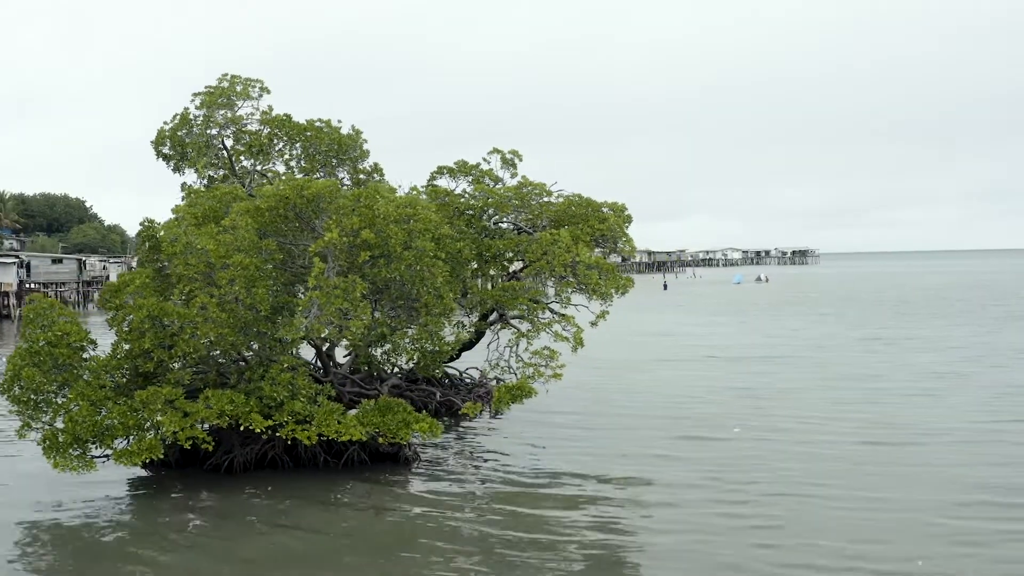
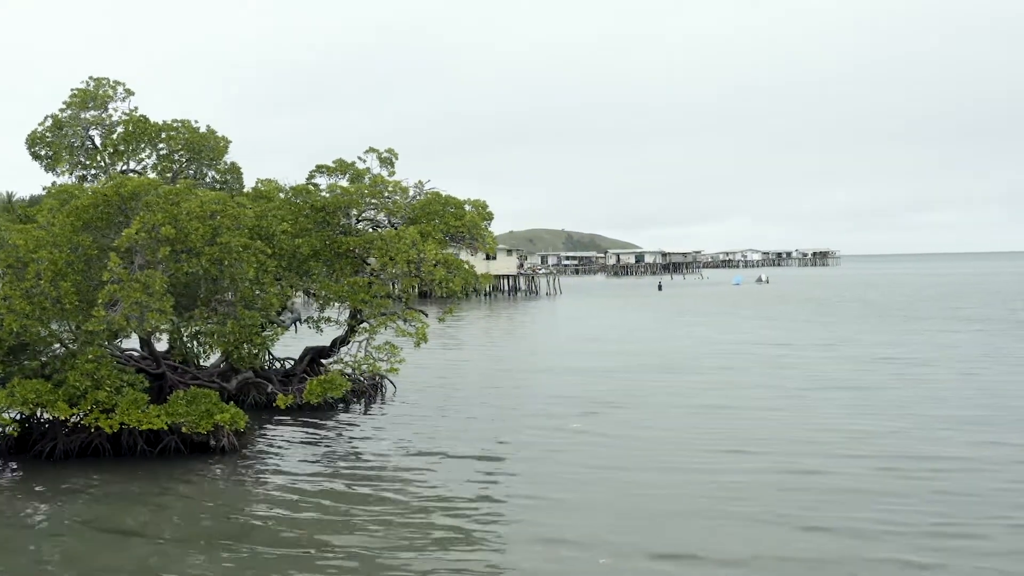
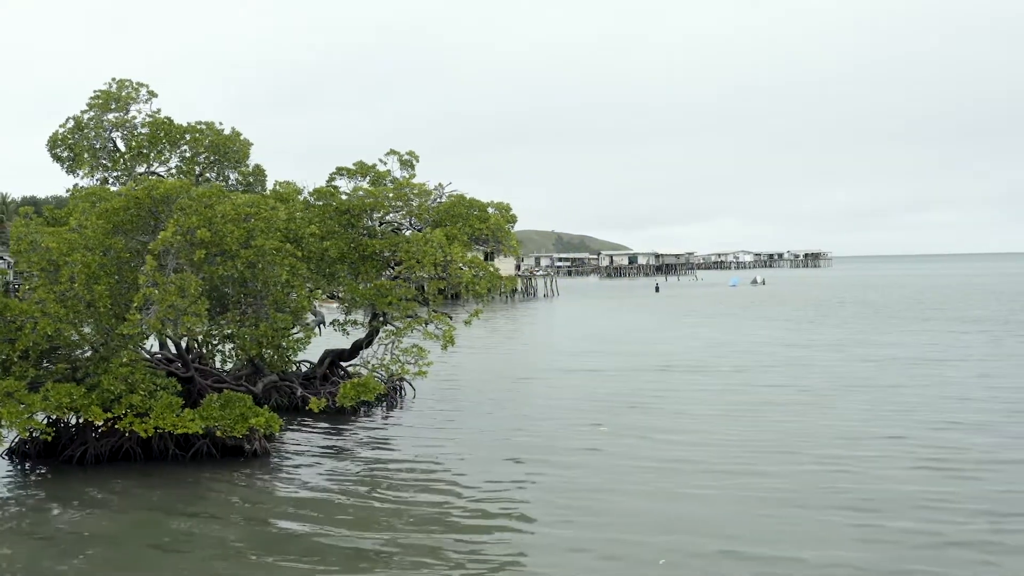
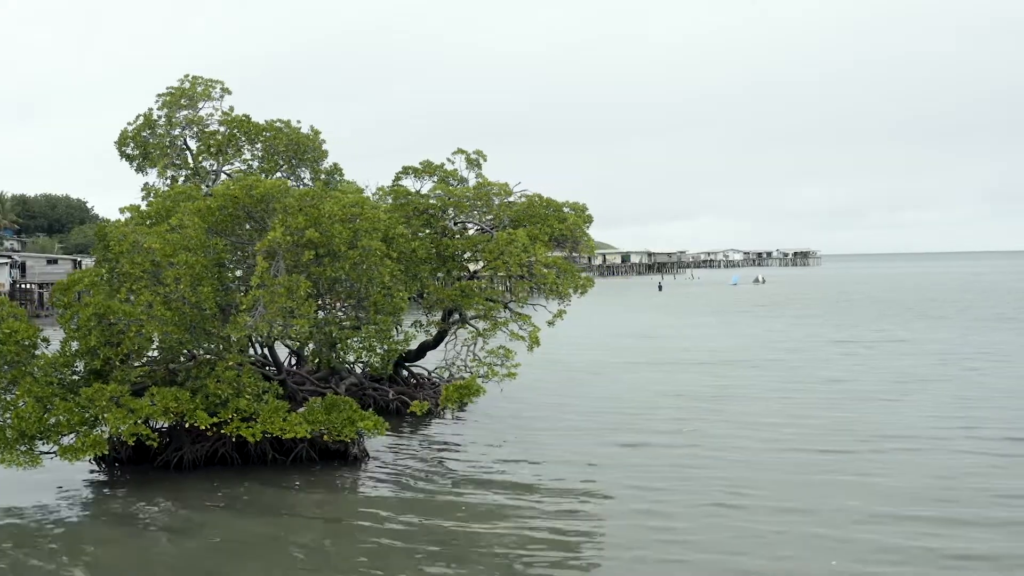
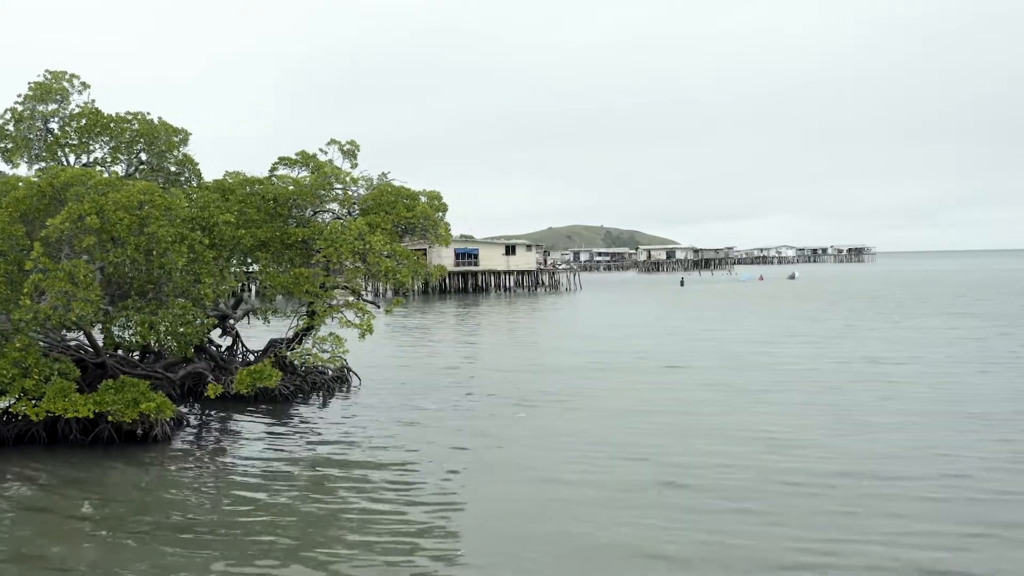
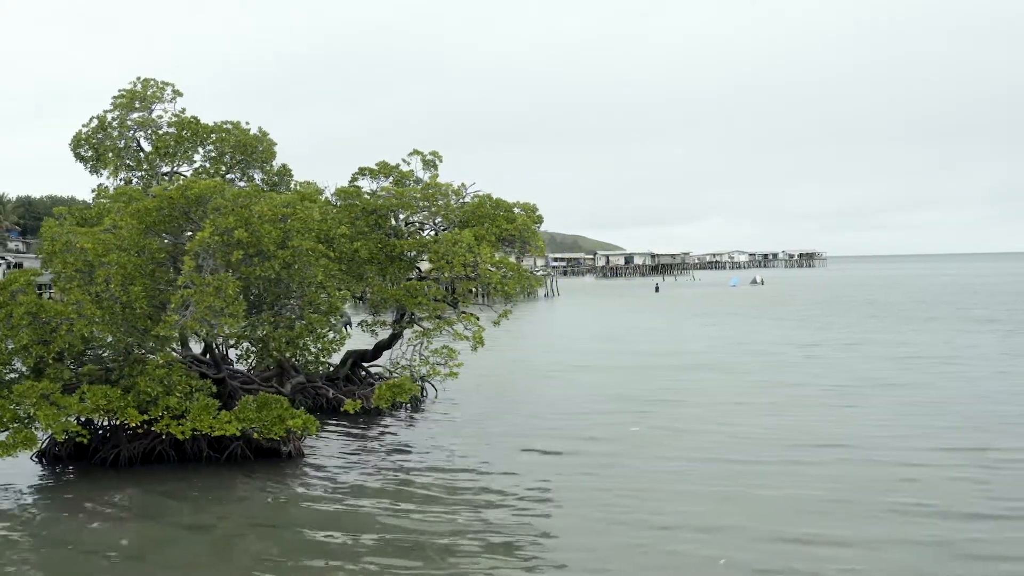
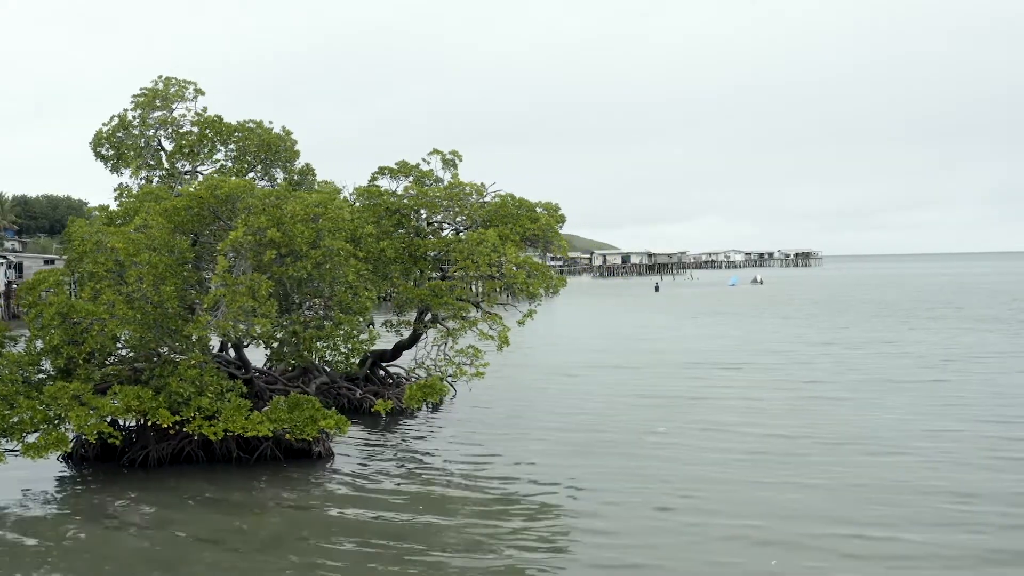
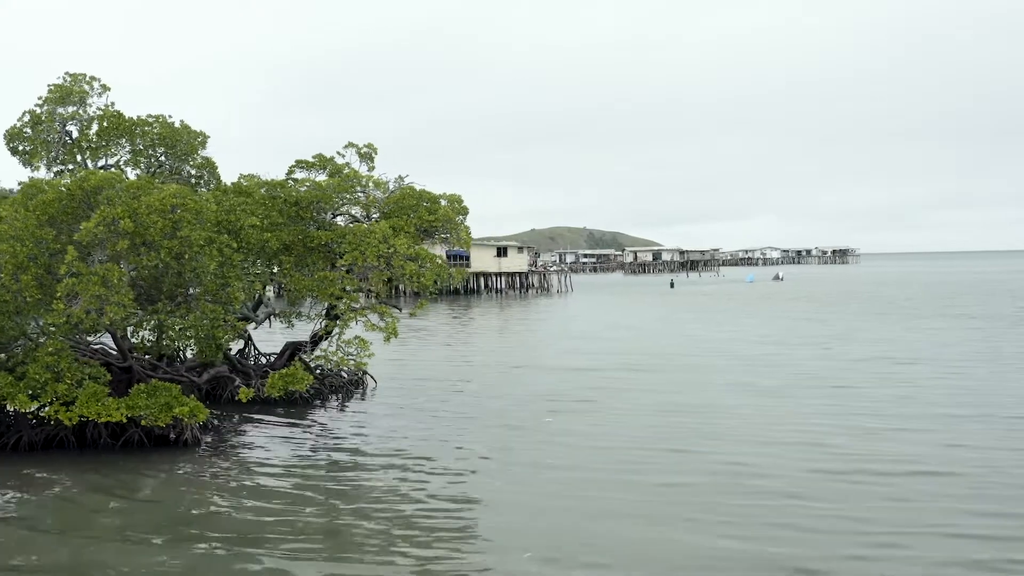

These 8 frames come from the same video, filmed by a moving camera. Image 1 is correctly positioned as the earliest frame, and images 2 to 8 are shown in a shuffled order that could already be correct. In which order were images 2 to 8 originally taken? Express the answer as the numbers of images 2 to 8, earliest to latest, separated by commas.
4, 7, 6, 3, 2, 8, 5
